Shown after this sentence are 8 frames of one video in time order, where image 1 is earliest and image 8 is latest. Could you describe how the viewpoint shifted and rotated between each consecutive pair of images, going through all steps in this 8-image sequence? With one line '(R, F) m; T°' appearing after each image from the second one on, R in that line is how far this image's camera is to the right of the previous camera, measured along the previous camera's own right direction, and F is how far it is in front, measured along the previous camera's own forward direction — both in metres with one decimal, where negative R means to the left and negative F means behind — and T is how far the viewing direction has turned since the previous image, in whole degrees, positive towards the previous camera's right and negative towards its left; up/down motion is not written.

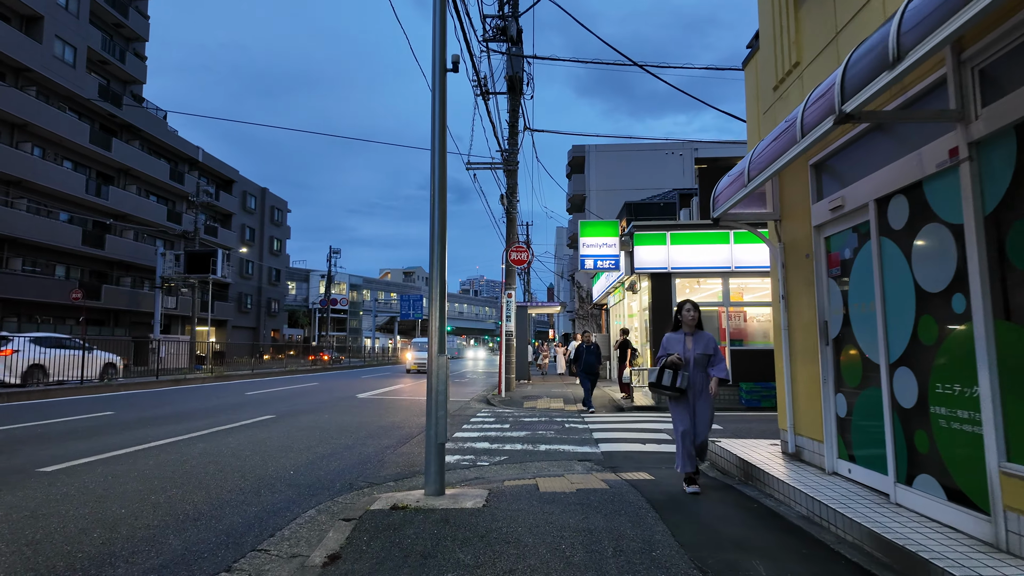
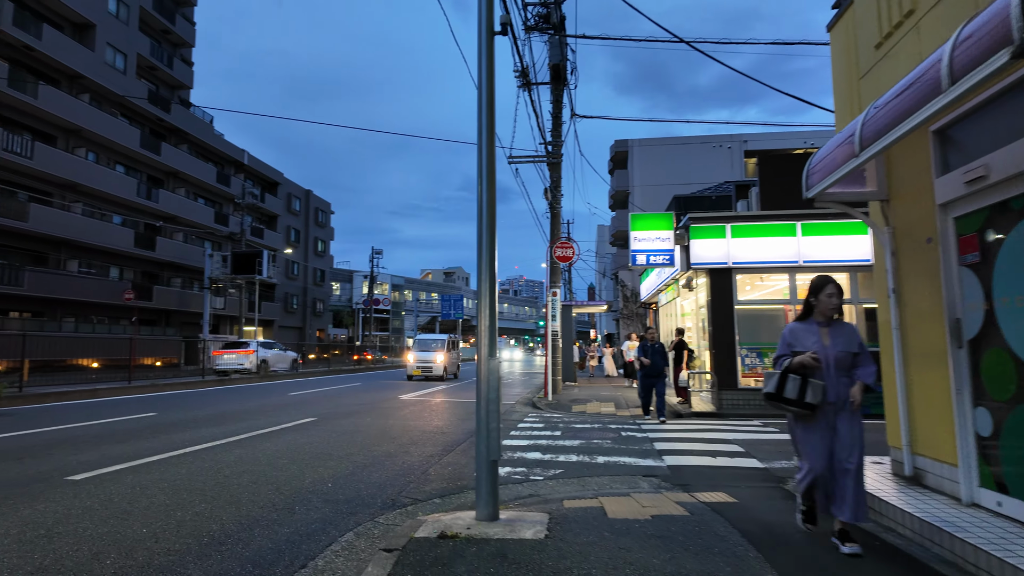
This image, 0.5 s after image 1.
(-0.2, +0.6) m; -4°
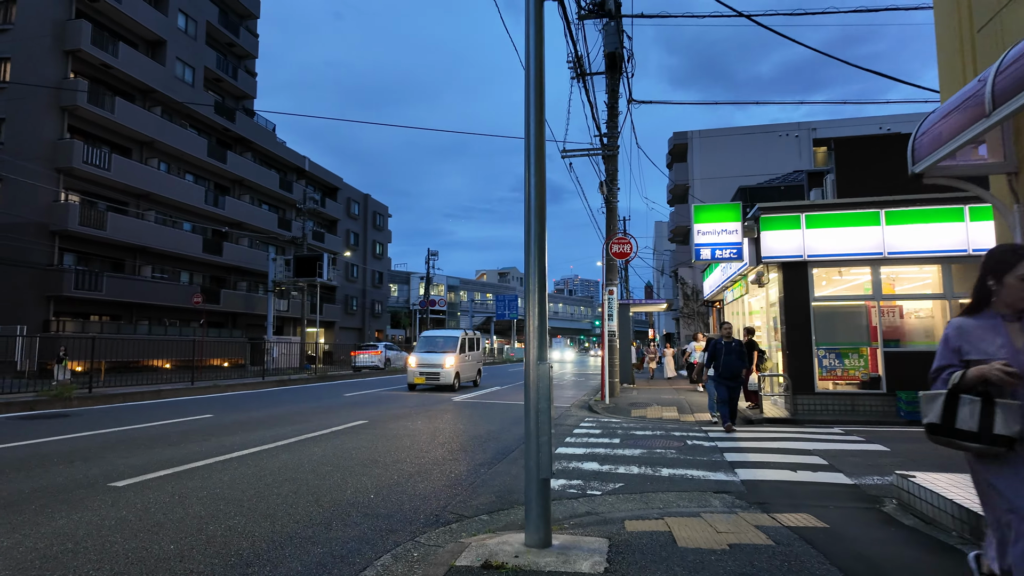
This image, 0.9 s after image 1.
(0.0, +0.5) m; -5°
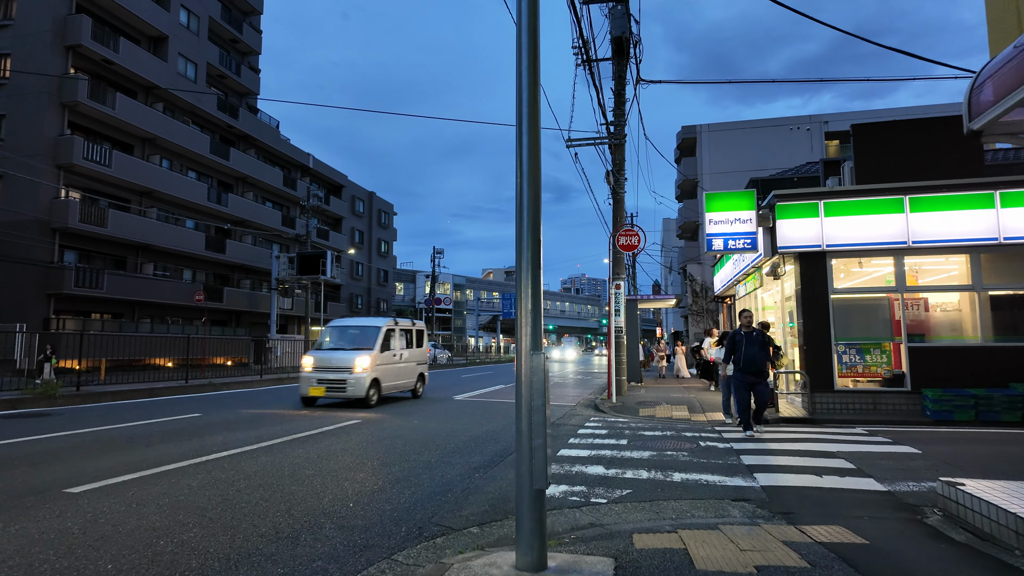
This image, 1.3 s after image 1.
(+0.1, +0.5) m; -1°
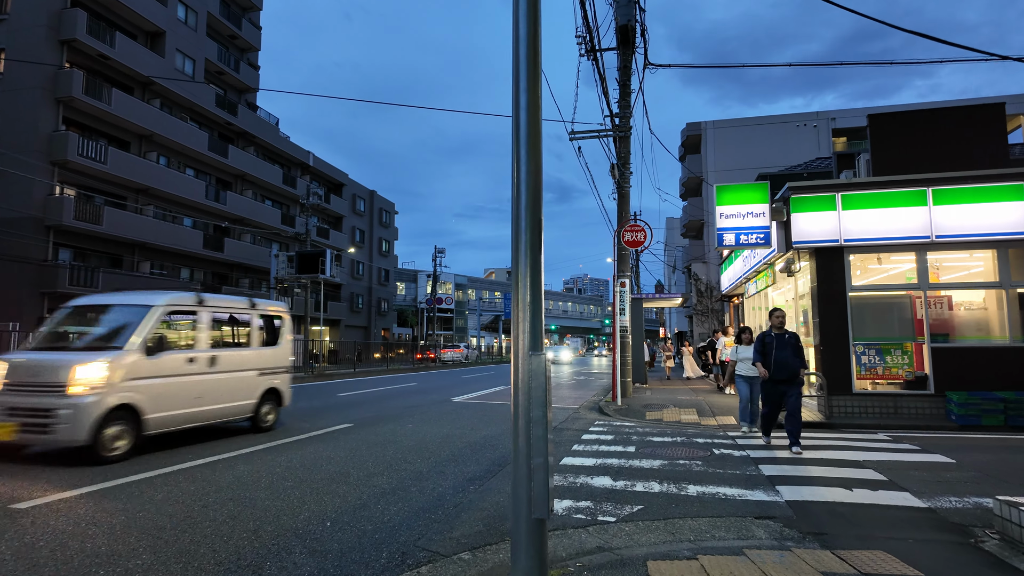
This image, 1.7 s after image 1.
(0.0, +0.5) m; 0°
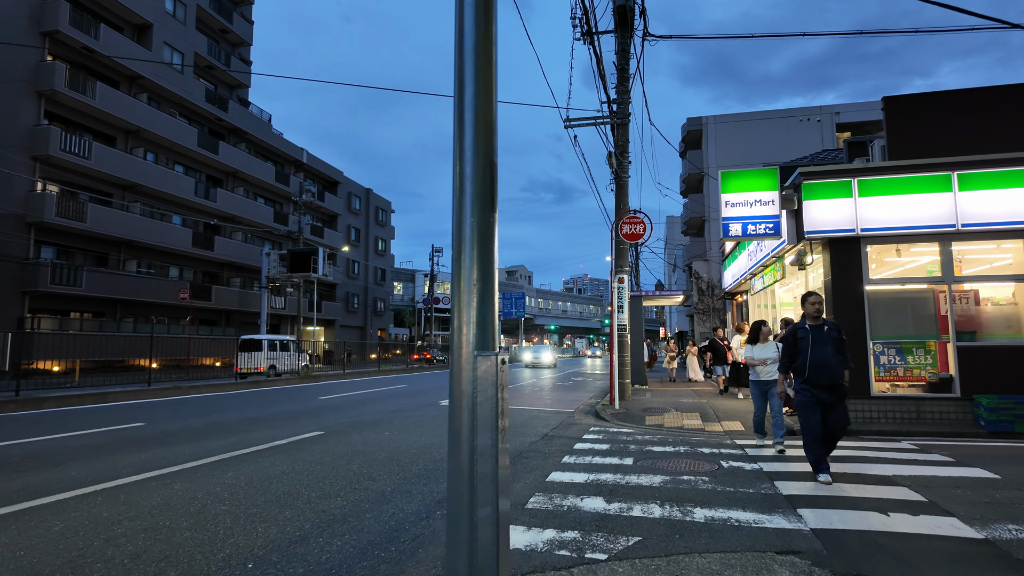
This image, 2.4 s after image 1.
(+0.2, +0.8) m; 0°
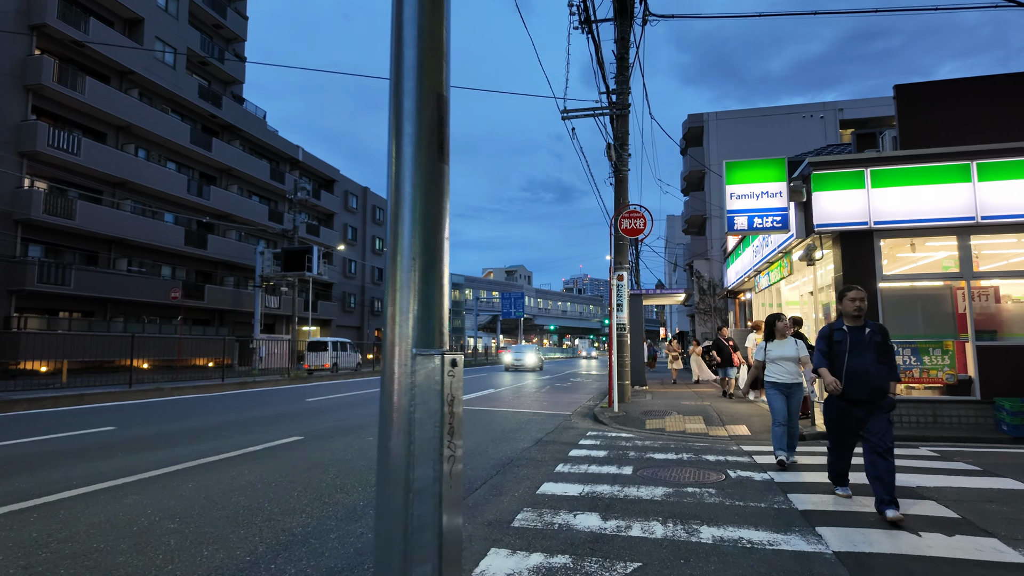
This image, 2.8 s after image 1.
(+0.1, +0.5) m; 0°
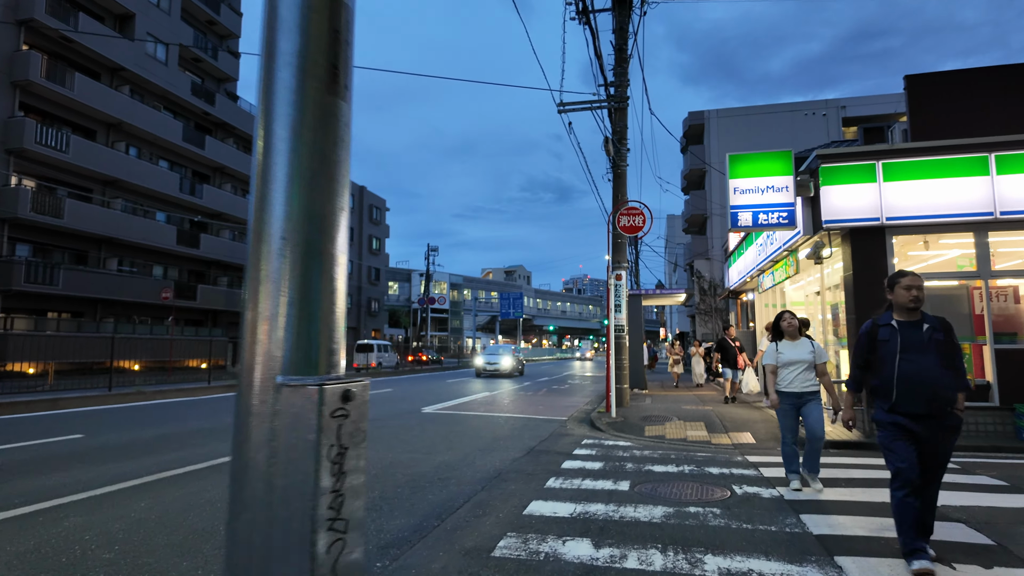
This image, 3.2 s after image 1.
(+0.1, +0.5) m; 0°
